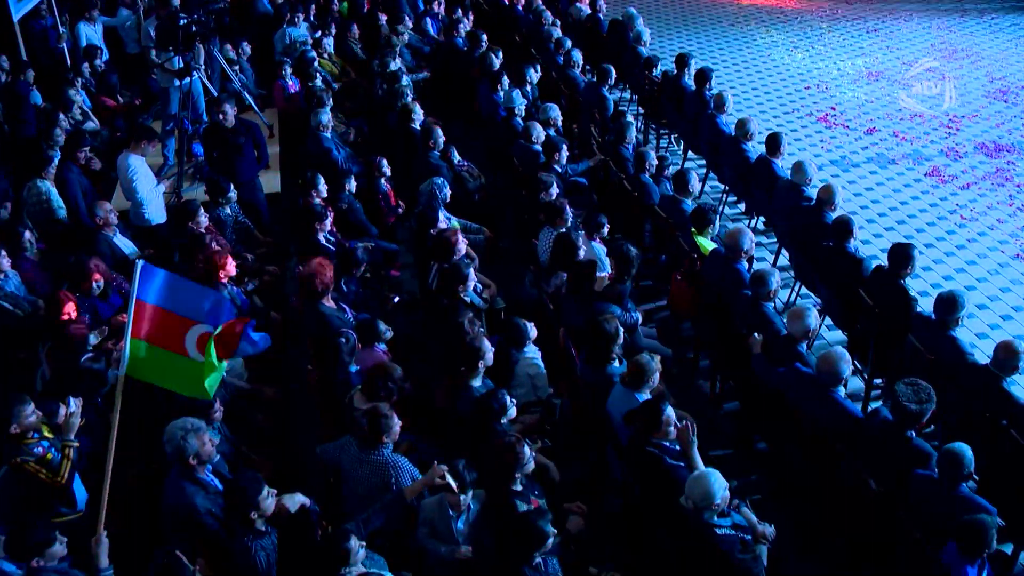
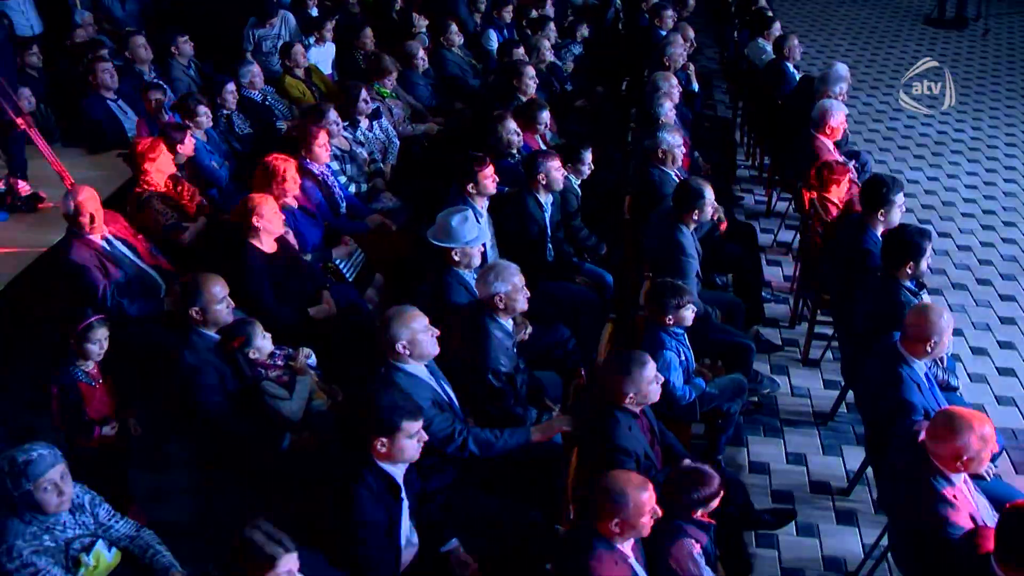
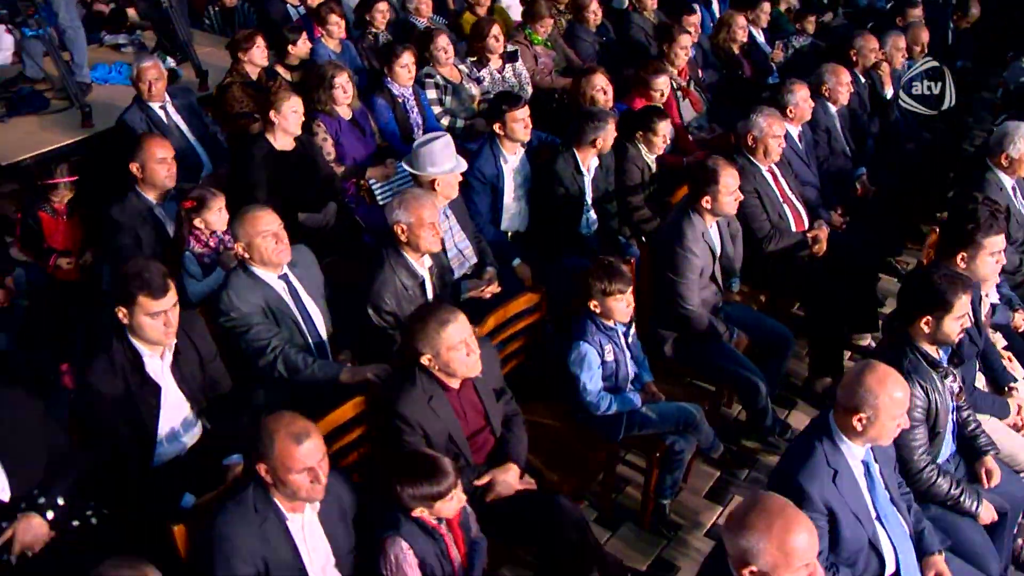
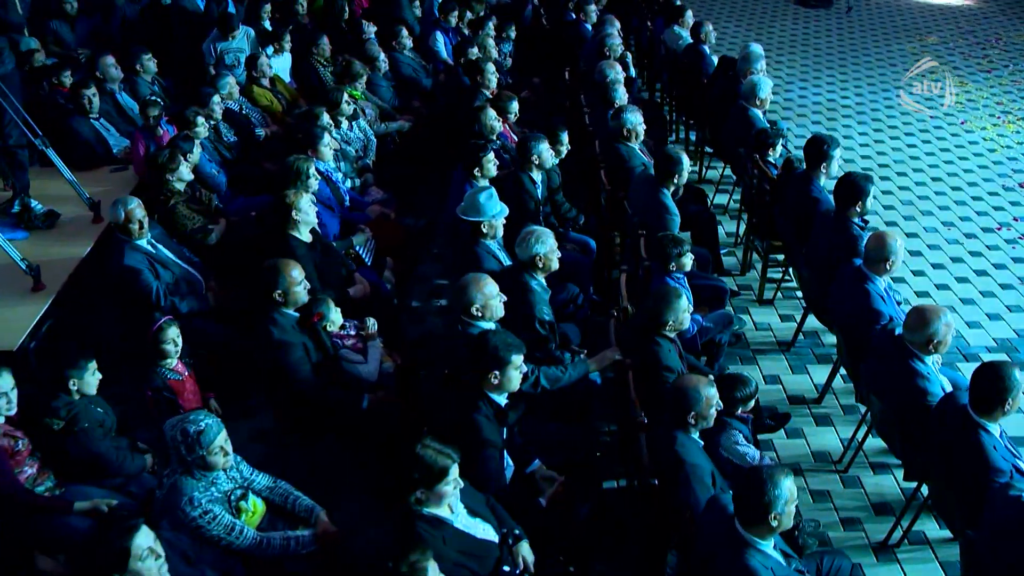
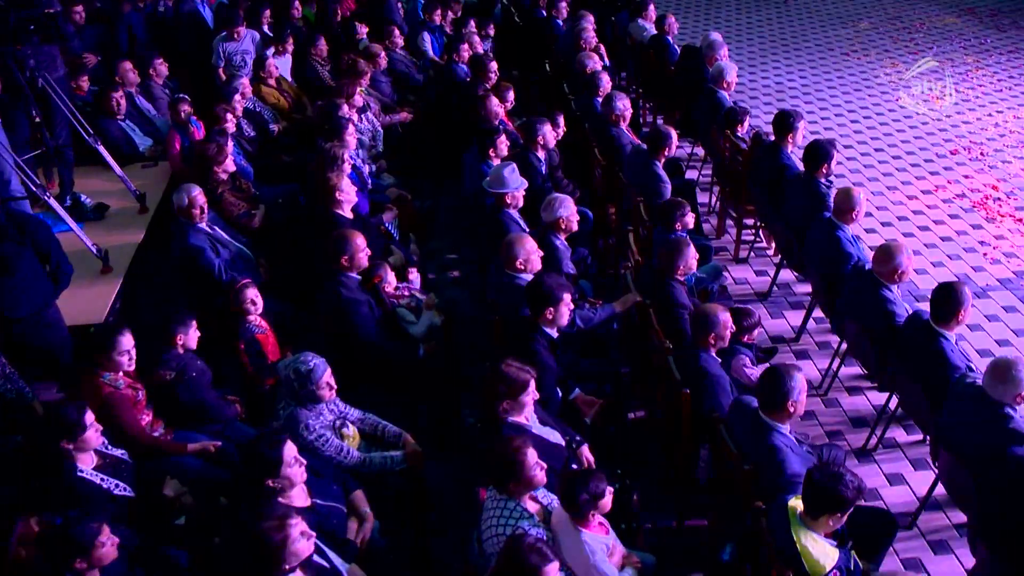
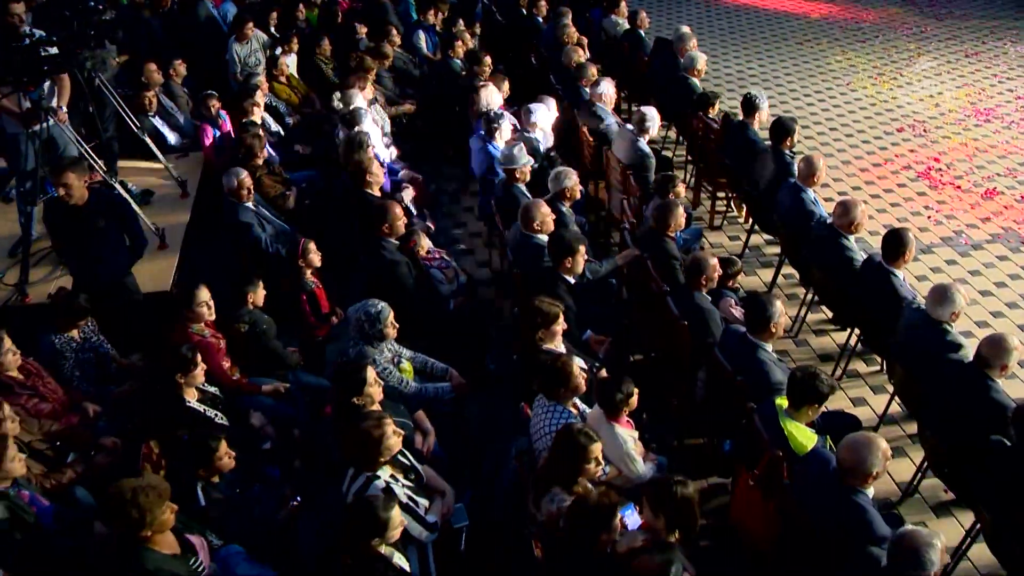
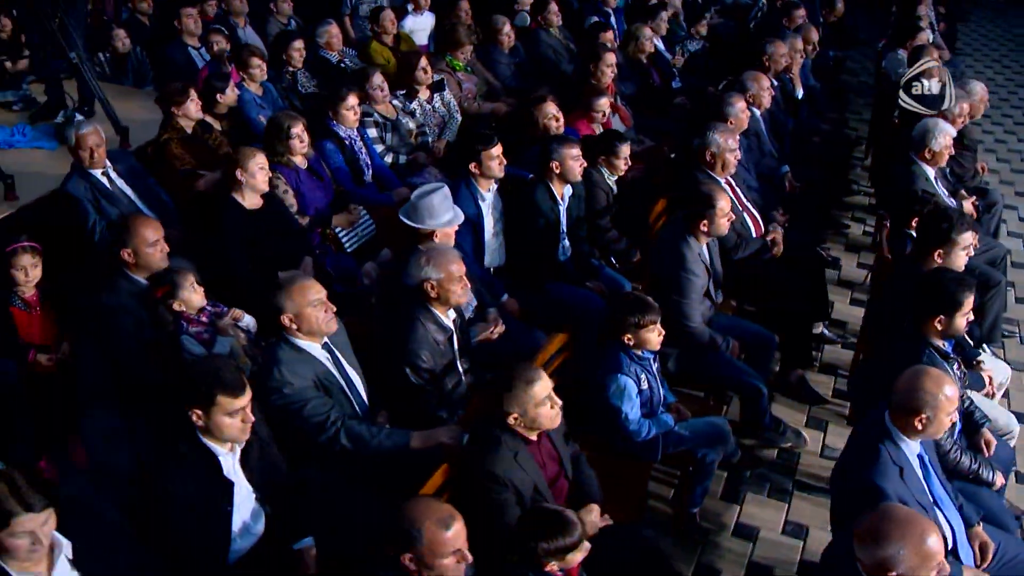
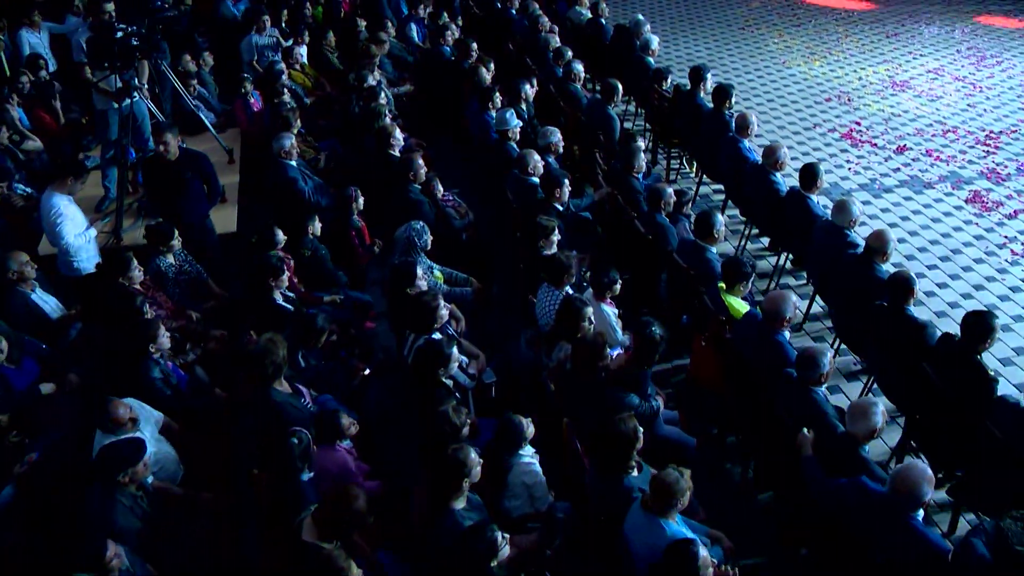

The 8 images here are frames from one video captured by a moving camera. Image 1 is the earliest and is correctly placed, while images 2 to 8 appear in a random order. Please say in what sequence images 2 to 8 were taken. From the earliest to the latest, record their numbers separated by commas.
8, 6, 5, 4, 2, 7, 3
